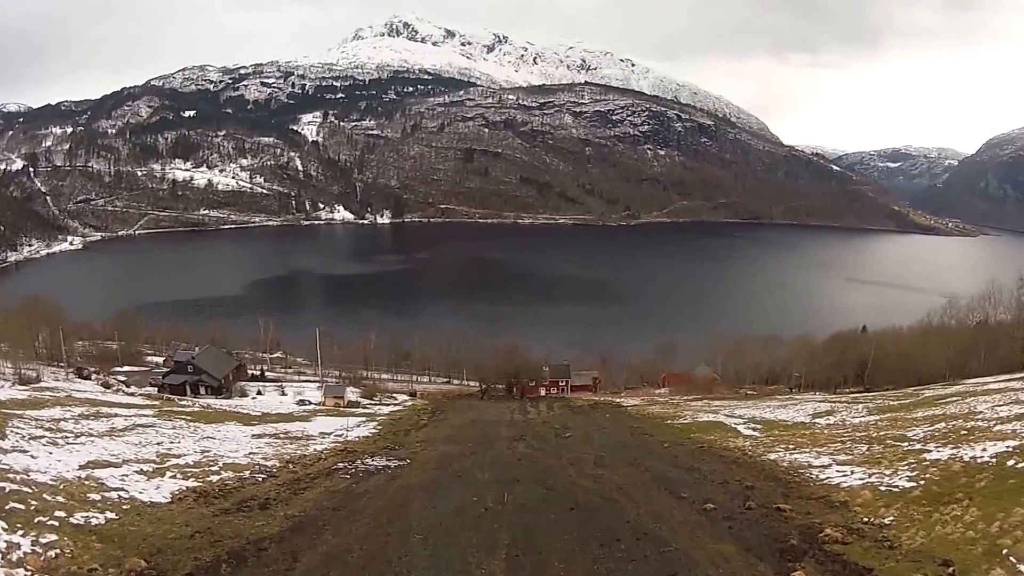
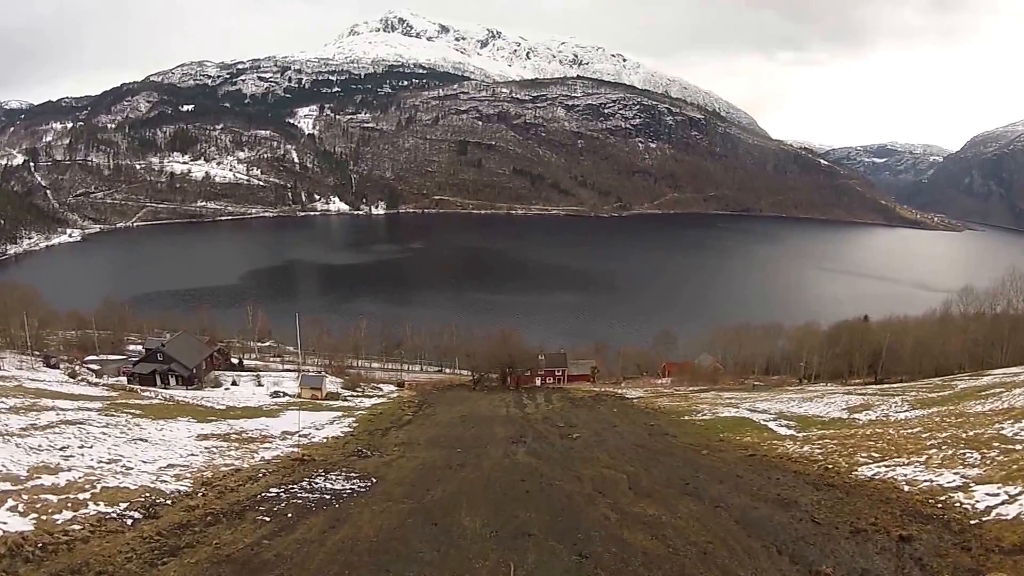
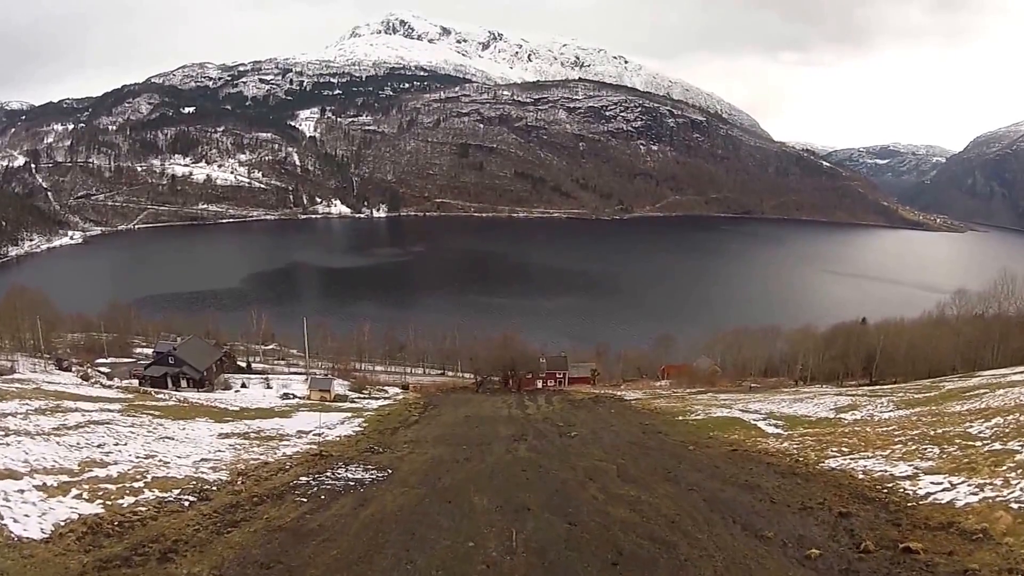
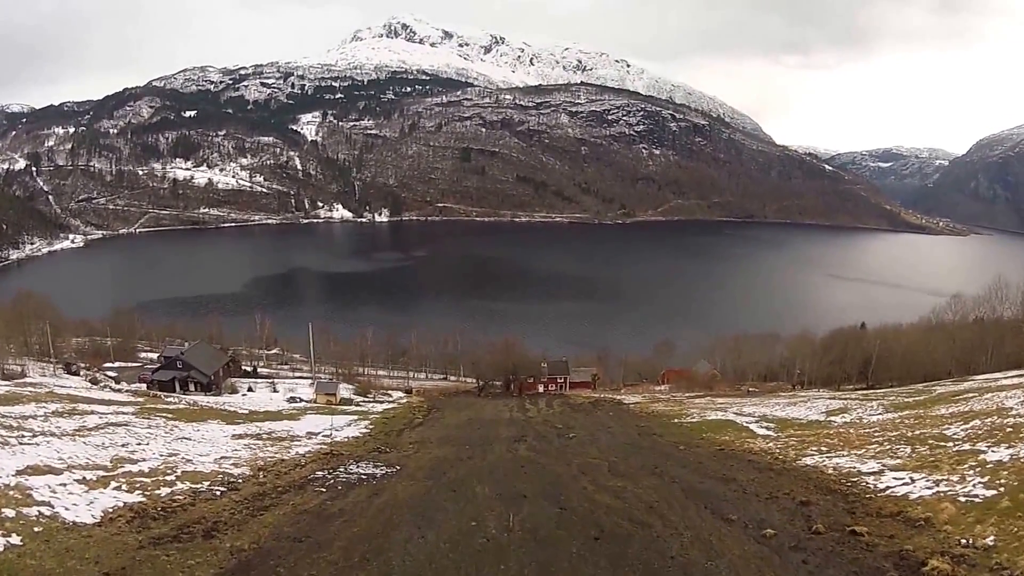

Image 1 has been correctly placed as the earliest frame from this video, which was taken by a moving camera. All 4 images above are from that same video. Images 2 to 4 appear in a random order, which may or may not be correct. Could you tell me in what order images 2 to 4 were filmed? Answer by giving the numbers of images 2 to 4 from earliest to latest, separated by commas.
4, 3, 2
